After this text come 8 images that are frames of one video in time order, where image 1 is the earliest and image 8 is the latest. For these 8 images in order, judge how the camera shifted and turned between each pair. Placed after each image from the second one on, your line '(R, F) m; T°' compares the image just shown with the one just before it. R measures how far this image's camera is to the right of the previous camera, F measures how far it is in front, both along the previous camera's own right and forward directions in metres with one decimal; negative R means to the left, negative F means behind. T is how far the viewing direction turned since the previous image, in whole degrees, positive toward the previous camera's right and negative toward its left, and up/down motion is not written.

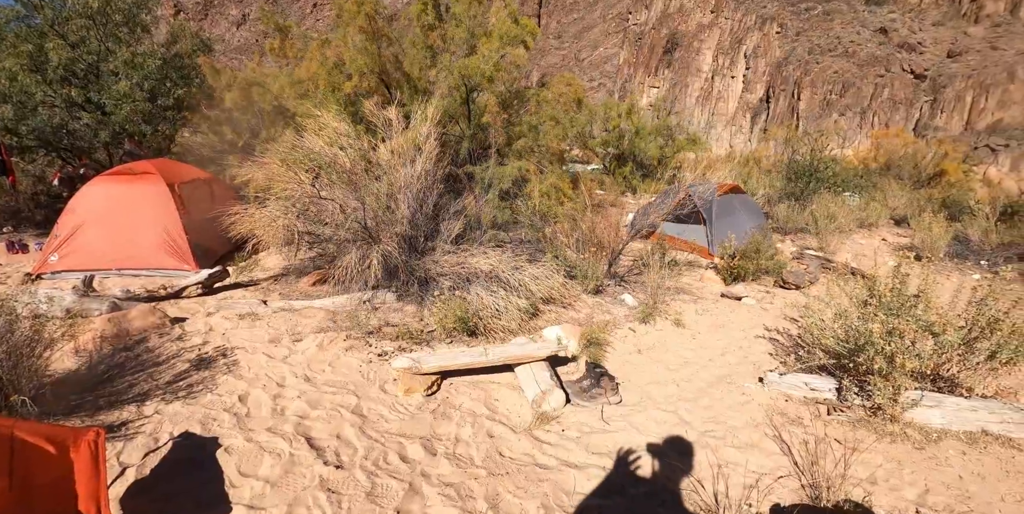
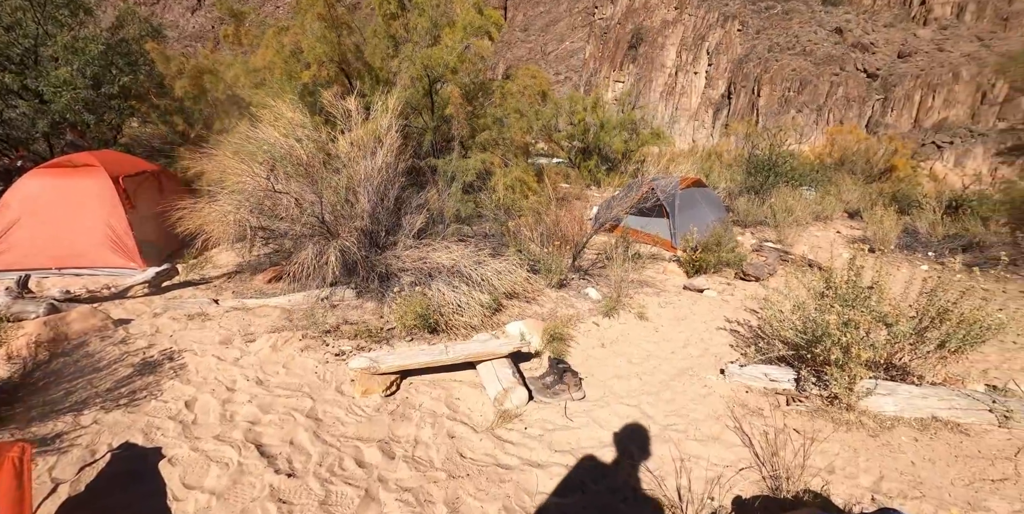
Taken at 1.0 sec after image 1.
(0.0, +0.1) m; +4°
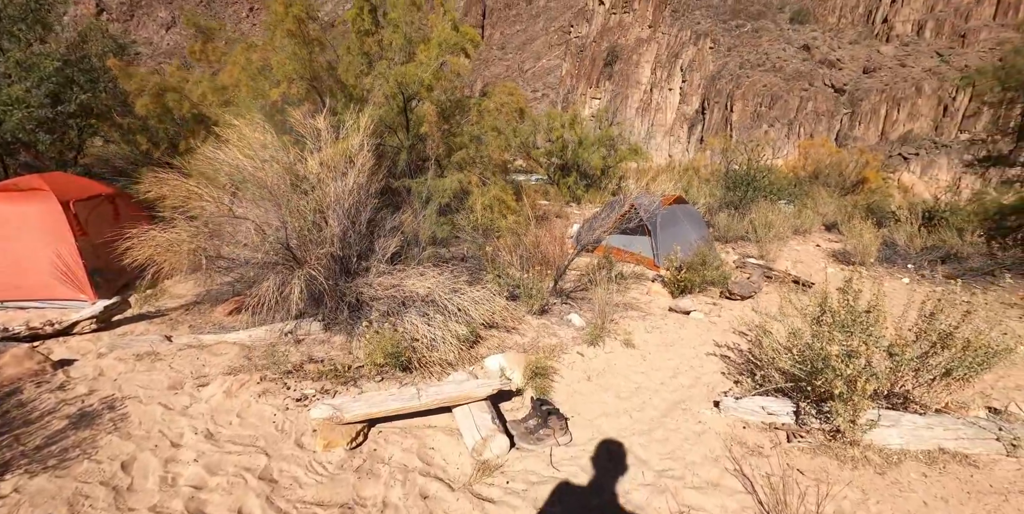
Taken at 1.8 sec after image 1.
(0.0, +0.2) m; +2°
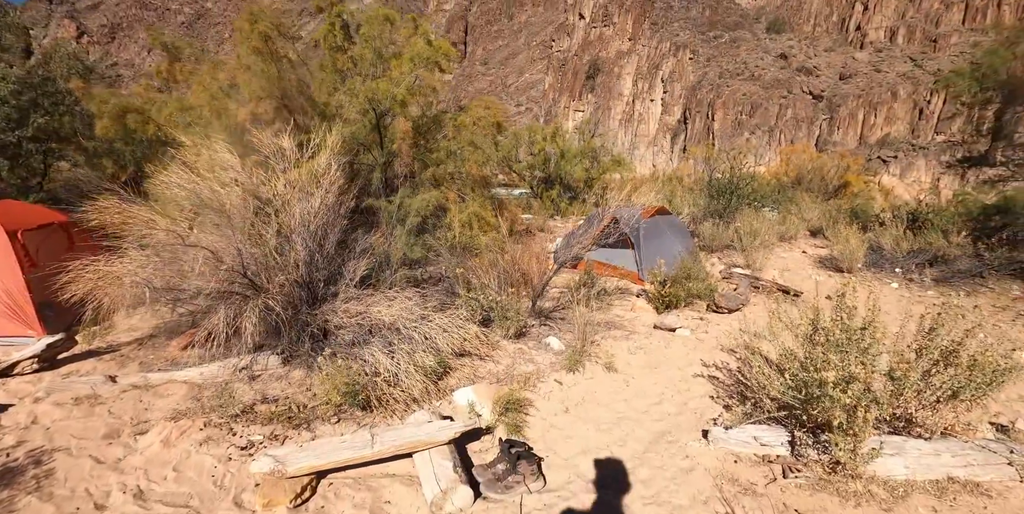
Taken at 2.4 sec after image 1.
(+0.1, +0.2) m; +1°
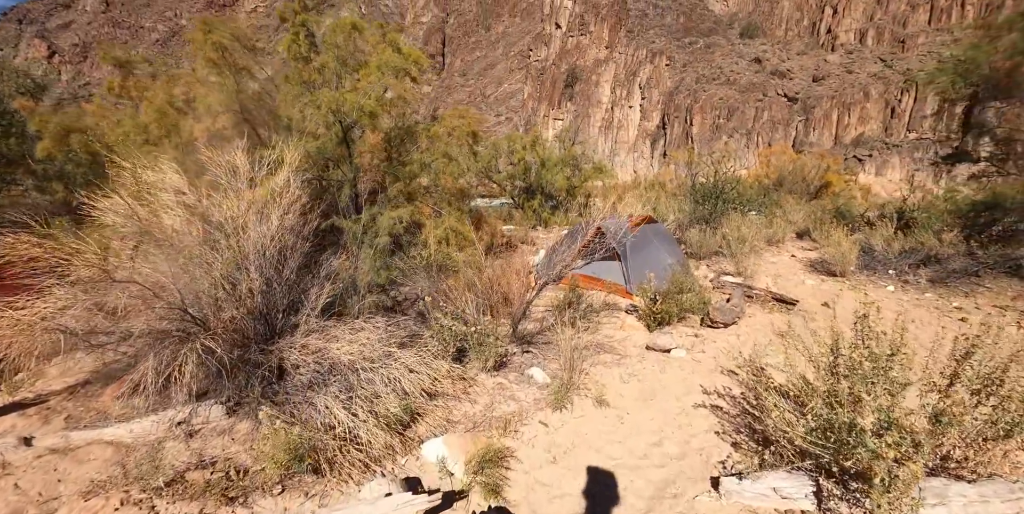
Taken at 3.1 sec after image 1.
(+0.1, +0.4) m; +2°
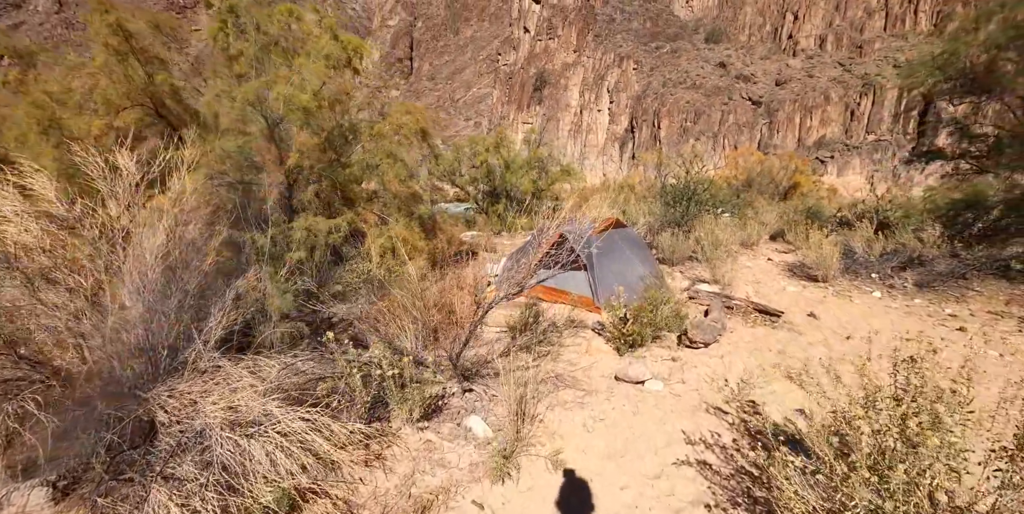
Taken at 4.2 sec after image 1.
(+0.2, +0.7) m; +3°
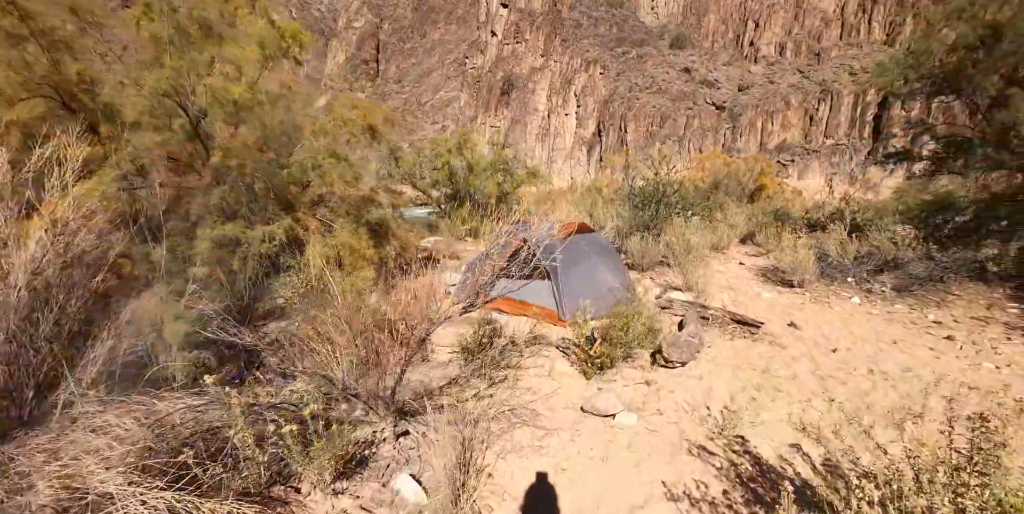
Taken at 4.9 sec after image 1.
(+0.1, +0.5) m; +3°
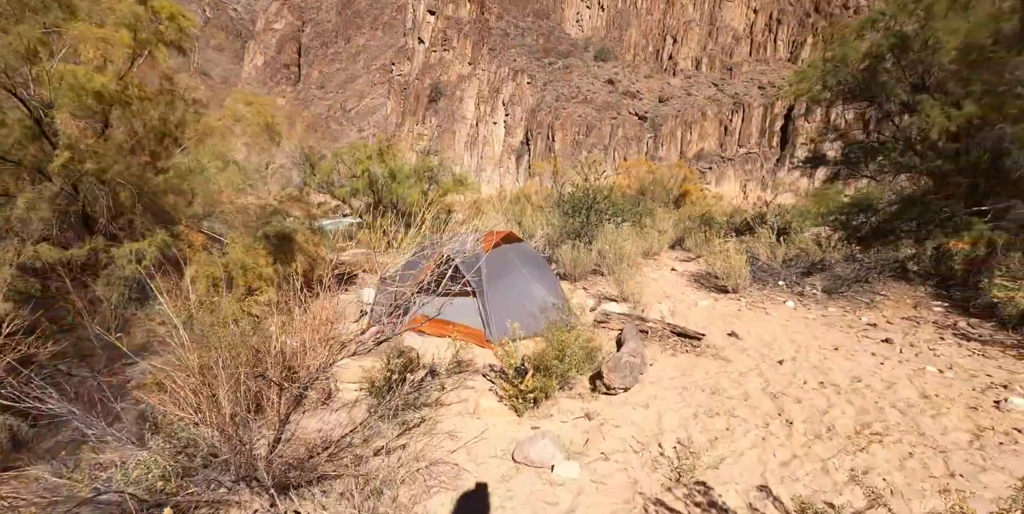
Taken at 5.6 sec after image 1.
(+0.1, +0.5) m; +8°
